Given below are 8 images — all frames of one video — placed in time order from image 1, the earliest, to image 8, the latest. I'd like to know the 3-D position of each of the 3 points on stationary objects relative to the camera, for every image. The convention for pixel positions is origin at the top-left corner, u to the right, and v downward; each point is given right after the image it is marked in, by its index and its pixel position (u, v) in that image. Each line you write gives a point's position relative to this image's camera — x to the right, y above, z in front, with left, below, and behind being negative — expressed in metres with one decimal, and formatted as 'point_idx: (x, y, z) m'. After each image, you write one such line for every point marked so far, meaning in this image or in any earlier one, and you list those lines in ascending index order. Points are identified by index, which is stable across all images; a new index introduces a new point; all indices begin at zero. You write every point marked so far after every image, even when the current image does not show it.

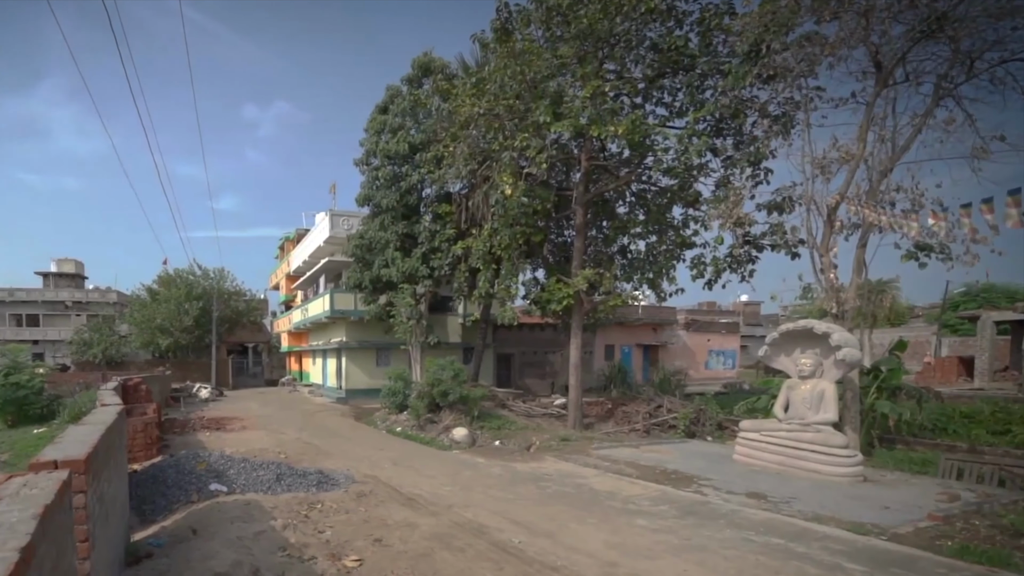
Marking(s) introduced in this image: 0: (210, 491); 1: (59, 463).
0: (-5.2, -3.4, +9.2) m
1: (-6.6, -2.6, +8.0) m
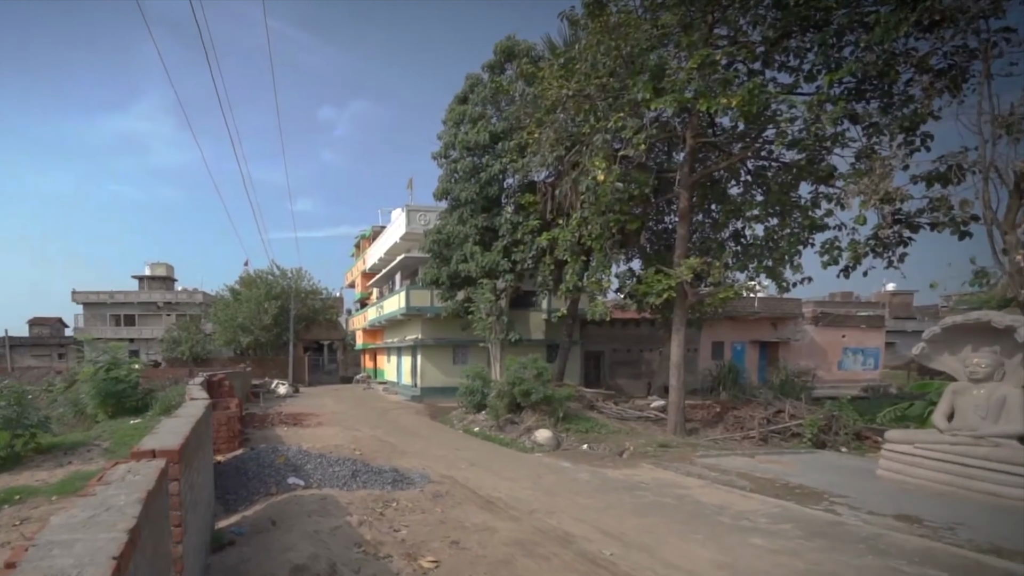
0: (-3.9, -3.3, +9.2) m
1: (-5.4, -2.5, +8.2) m
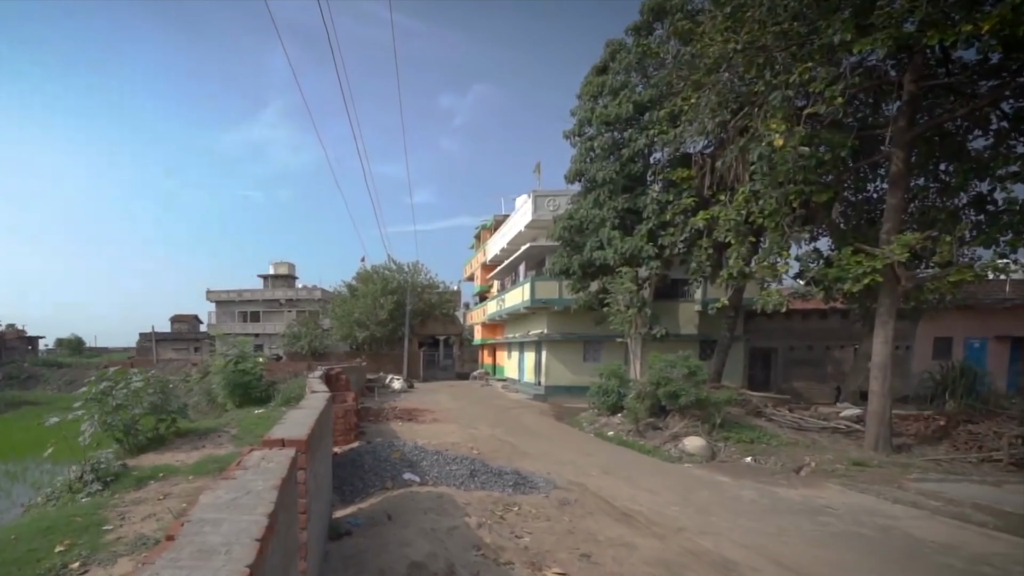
0: (-1.8, -3.2, +9.1) m
1: (-3.5, -2.3, +8.3) m
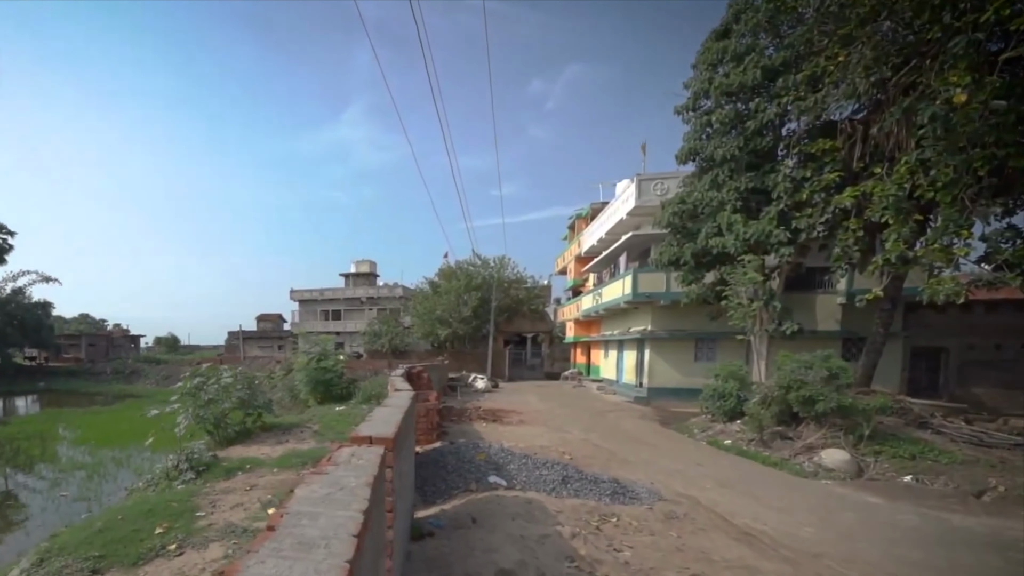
0: (-0.4, -3.1, +8.7) m
1: (-2.1, -2.3, +8.2) m
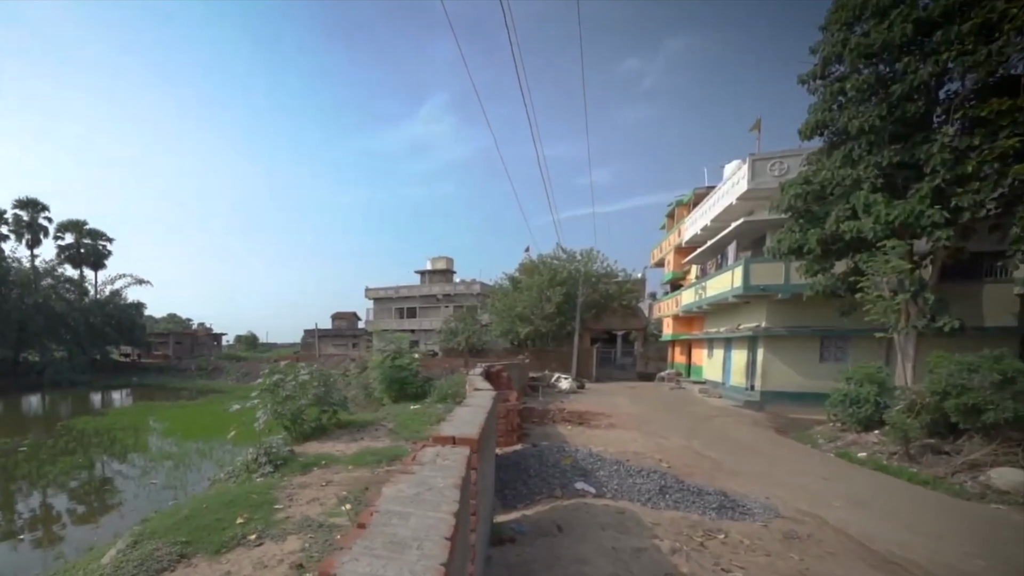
0: (+1.0, -3.0, +8.2) m
1: (-0.8, -2.2, +7.9) m
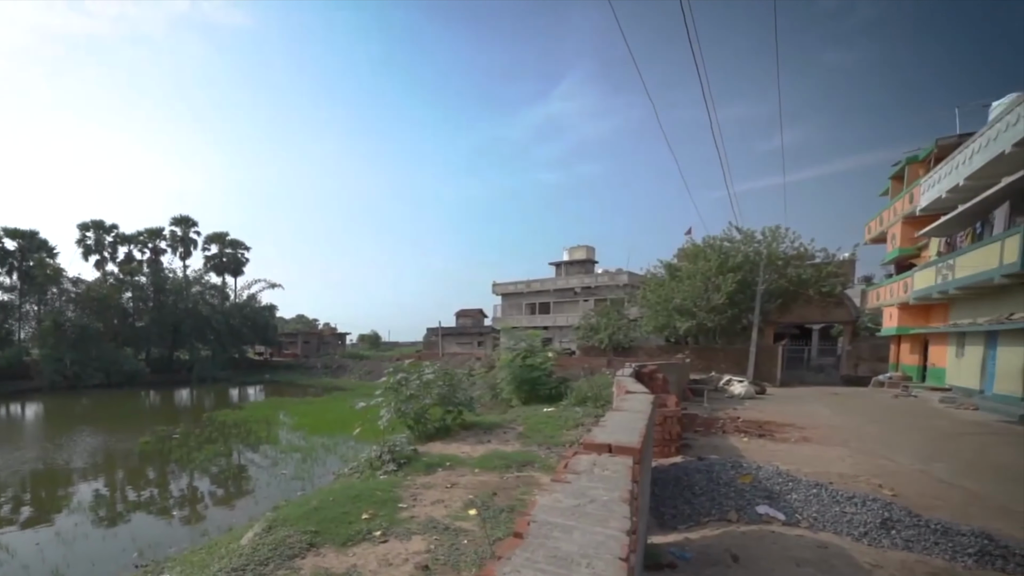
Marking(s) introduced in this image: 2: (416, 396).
0: (+3.1, -2.8, +6.9) m
1: (+1.3, -2.0, +6.9) m
2: (-2.0, -2.4, +12.2) m
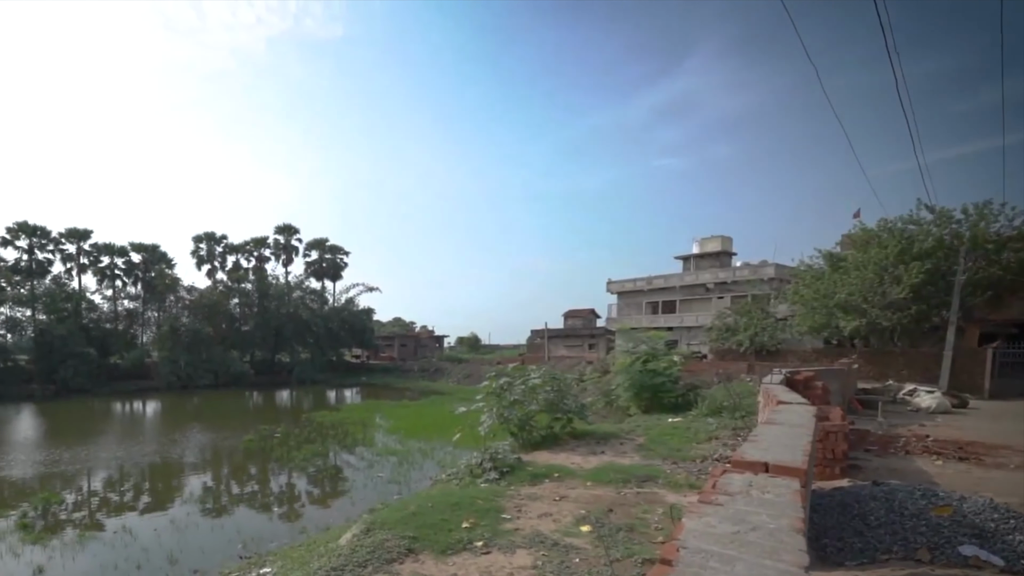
0: (+4.6, -2.7, +5.6) m
1: (+2.8, -1.9, +5.9) m
2: (+0.3, -2.4, +11.6) m
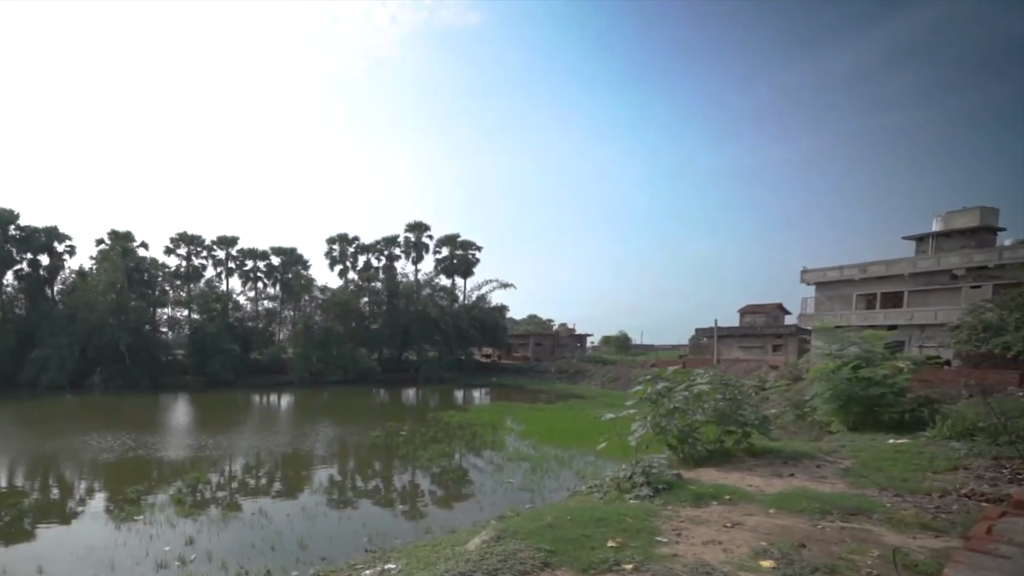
0: (+6.4, -2.6, +3.6) m
1: (+4.7, -1.7, +4.2) m
2: (+3.2, -2.3, +10.2) m
